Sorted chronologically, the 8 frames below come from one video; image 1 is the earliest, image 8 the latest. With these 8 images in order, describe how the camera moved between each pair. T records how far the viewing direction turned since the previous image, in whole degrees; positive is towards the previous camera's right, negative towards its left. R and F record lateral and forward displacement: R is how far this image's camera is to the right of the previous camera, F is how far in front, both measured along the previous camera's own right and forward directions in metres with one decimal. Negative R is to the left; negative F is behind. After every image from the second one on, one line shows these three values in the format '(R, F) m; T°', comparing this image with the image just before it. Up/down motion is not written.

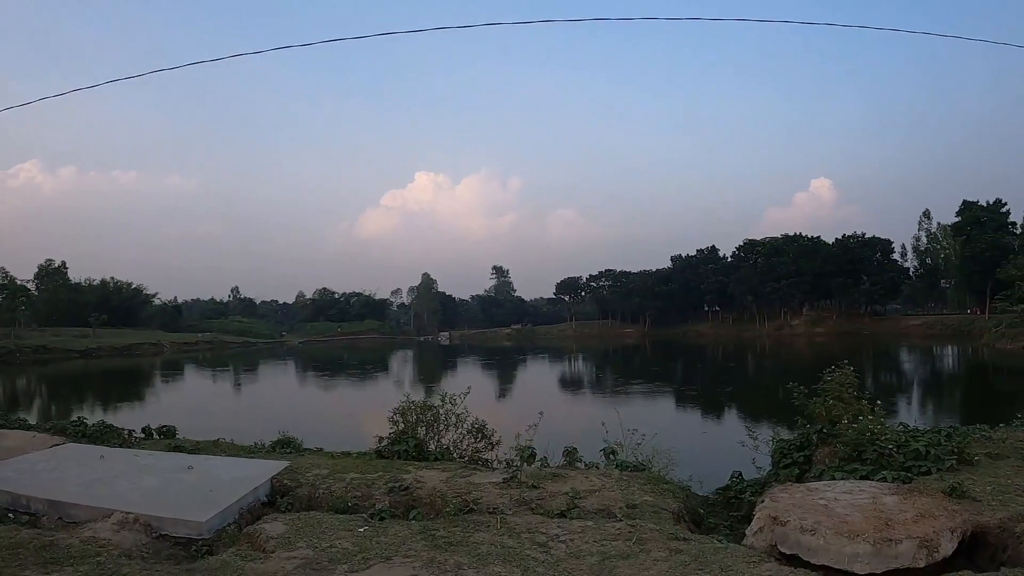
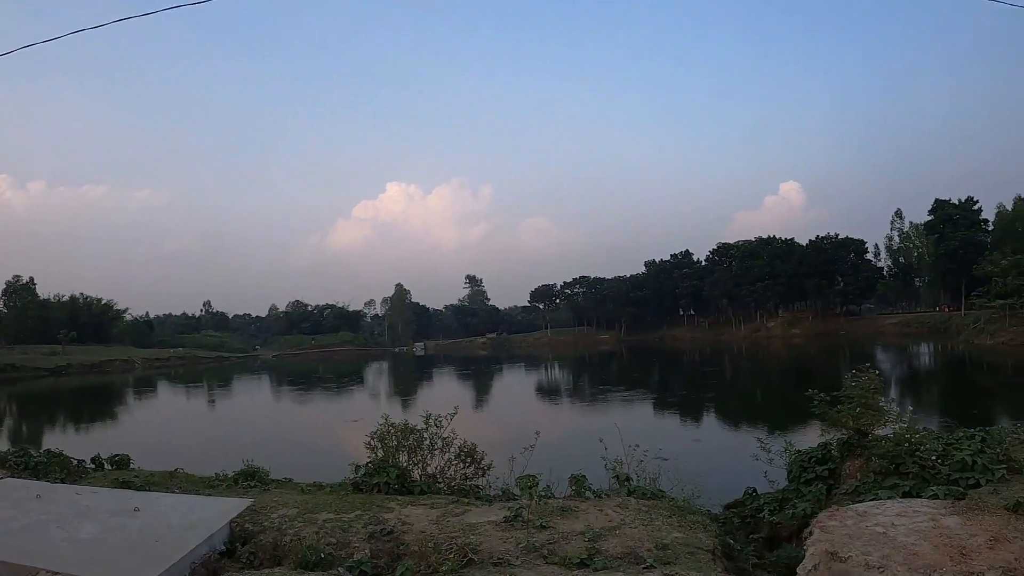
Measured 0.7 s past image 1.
(-0.1, +0.3) m; +2°
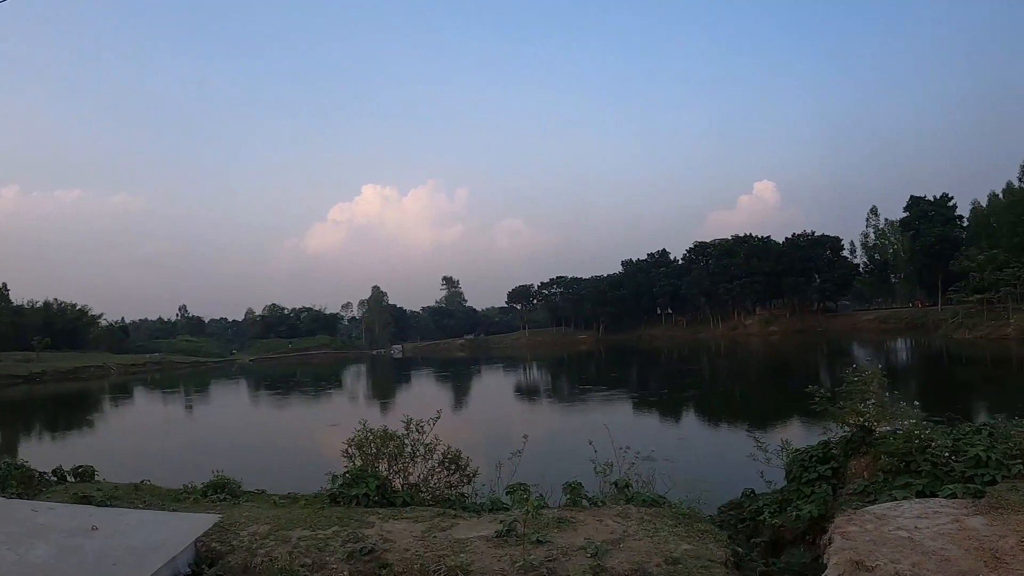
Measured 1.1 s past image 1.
(0.0, +0.2) m; +2°
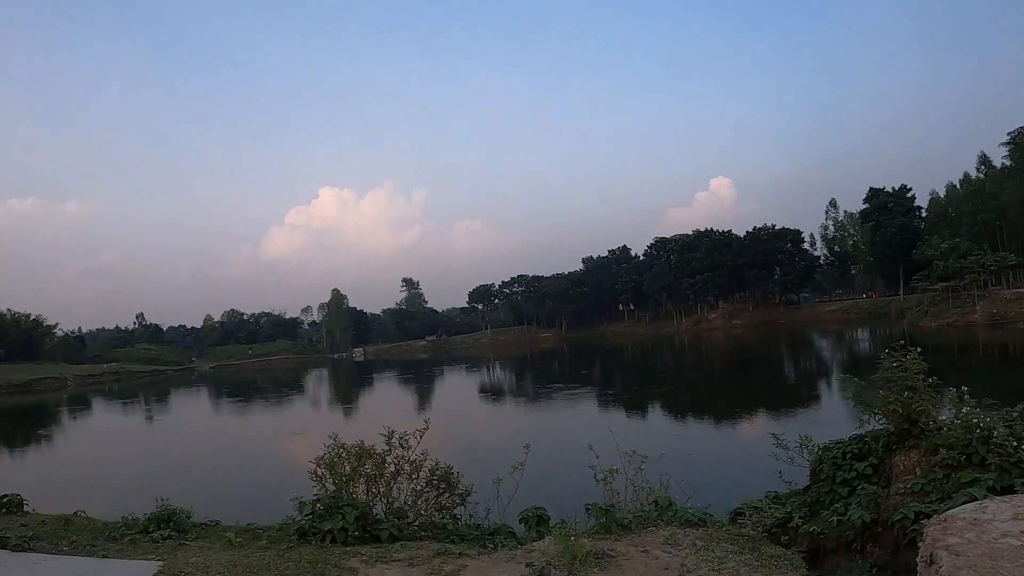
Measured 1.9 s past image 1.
(-0.1, +0.4) m; +4°
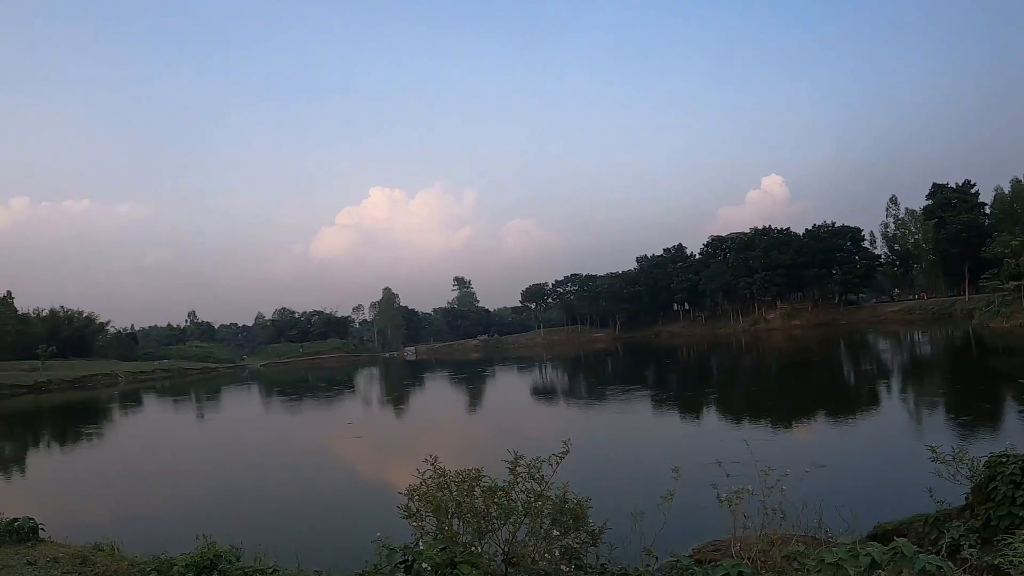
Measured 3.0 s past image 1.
(-0.5, +0.1) m; -4°
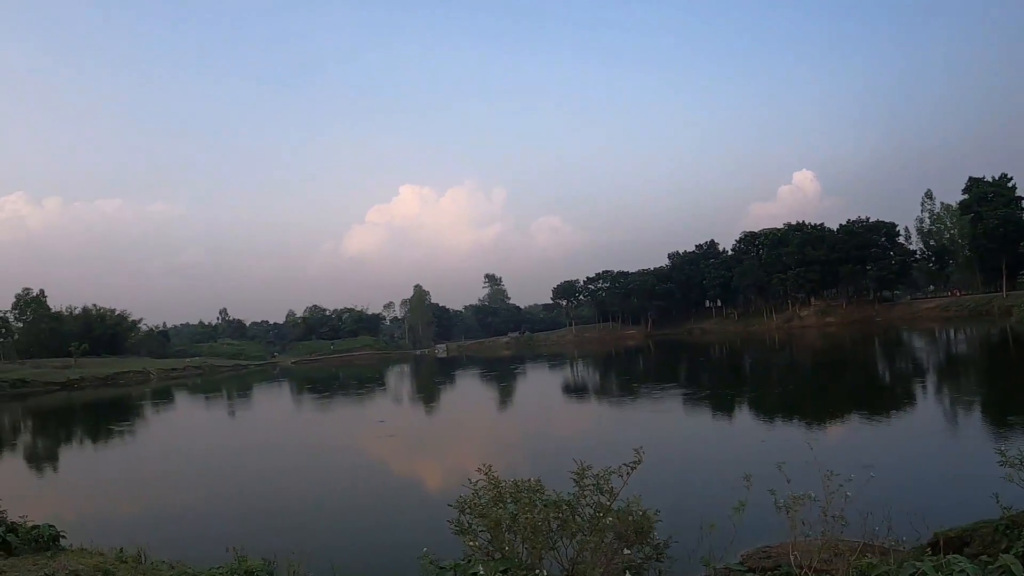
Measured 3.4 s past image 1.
(-0.4, -0.1) m; -2°
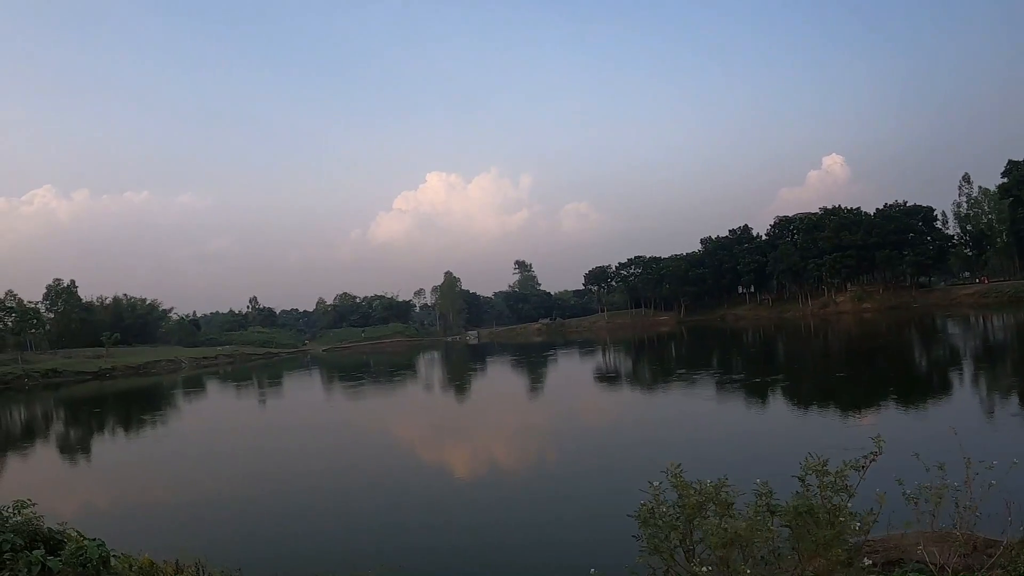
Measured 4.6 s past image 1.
(-0.5, -0.1) m; -2°
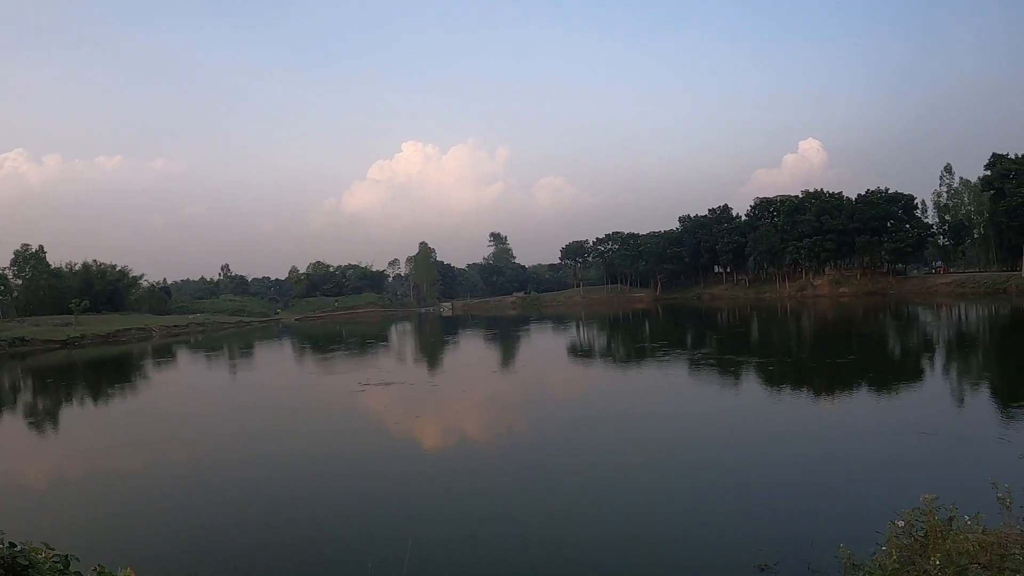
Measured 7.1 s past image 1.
(+0.4, +0.6) m; +2°
